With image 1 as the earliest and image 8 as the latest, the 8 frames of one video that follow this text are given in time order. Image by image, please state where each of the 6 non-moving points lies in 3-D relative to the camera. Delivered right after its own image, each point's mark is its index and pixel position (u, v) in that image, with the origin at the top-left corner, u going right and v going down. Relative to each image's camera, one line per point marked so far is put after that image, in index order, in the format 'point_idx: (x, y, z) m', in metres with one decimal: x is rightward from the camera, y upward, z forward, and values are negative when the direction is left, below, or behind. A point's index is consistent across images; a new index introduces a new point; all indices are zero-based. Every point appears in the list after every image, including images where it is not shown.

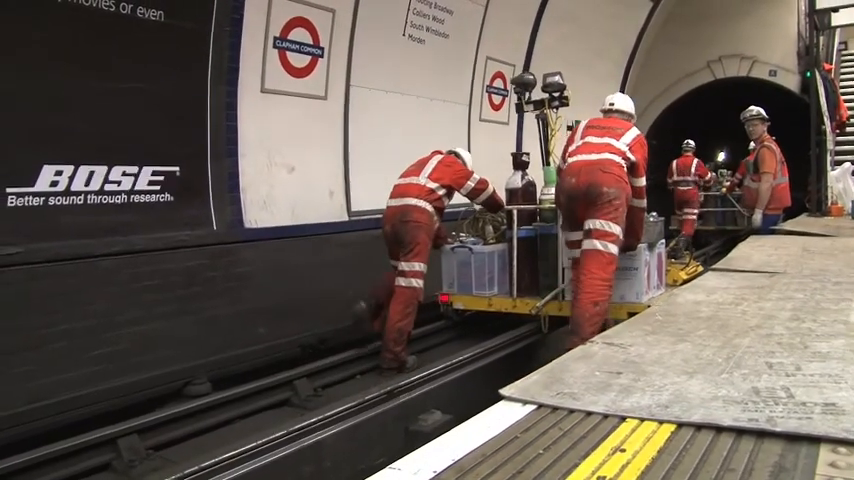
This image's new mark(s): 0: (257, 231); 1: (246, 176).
0: (-1.1, +0.1, +5.7) m
1: (-1.1, +0.4, +5.7) m
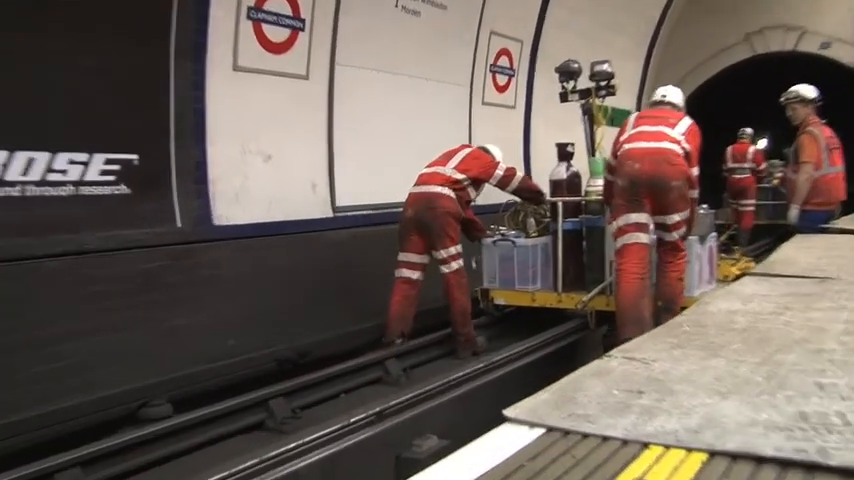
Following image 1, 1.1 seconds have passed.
0: (-1.2, +0.1, +5.0) m
1: (-1.2, +0.5, +5.0) m
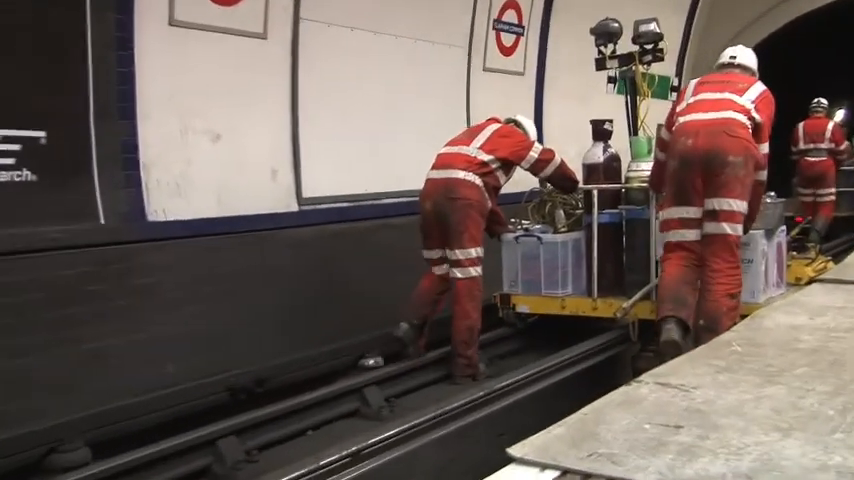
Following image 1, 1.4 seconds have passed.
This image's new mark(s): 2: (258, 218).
0: (-1.3, +0.1, +4.0) m
1: (-1.3, +0.5, +4.0) m
2: (-0.9, +0.1, +4.5) m
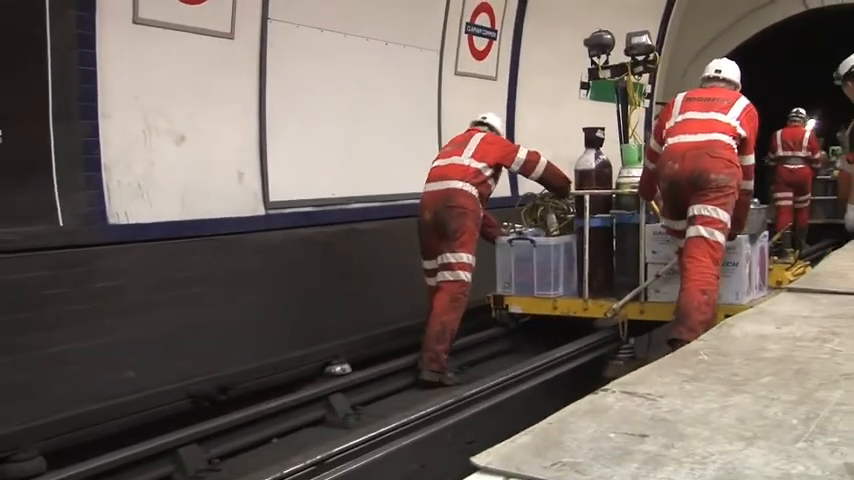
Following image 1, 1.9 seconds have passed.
0: (-1.5, +0.1, +4.0) m
1: (-1.5, +0.4, +3.9) m
2: (-1.1, +0.1, +4.4) m
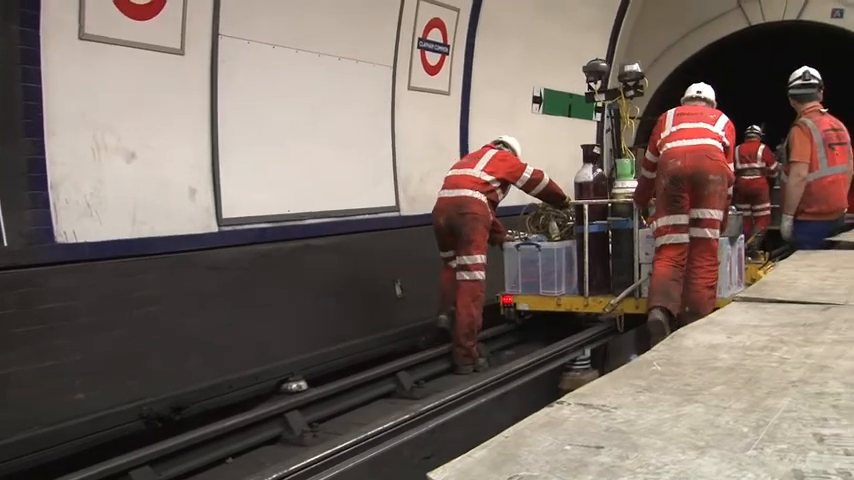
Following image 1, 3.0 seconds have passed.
0: (-1.7, 0.0, +3.9) m
1: (-1.7, +0.3, +3.9) m
2: (-1.3, 0.0, +4.4) m
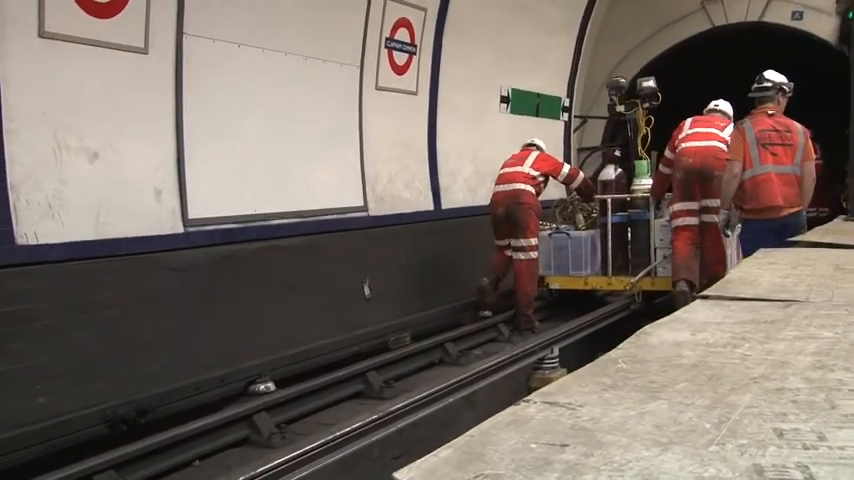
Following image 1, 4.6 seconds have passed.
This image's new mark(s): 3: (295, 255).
0: (-1.8, -0.1, +3.8) m
1: (-1.8, +0.3, +3.8) m
2: (-1.5, 0.0, +4.3) m
3: (-0.8, -0.1, +5.2) m
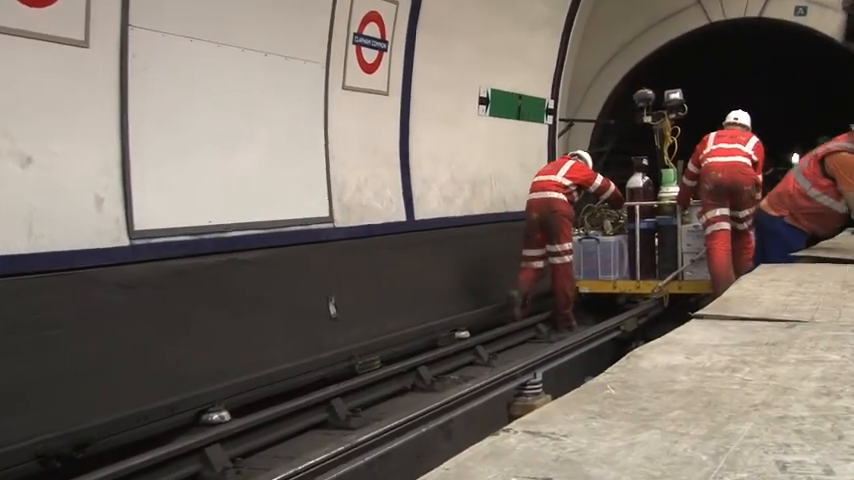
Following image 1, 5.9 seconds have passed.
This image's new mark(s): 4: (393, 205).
0: (-2.0, -0.1, +3.4) m
1: (-2.0, +0.3, +3.4) m
2: (-1.6, -0.1, +3.9) m
3: (-1.0, -0.2, +4.8) m
4: (-0.2, +0.2, +6.0) m
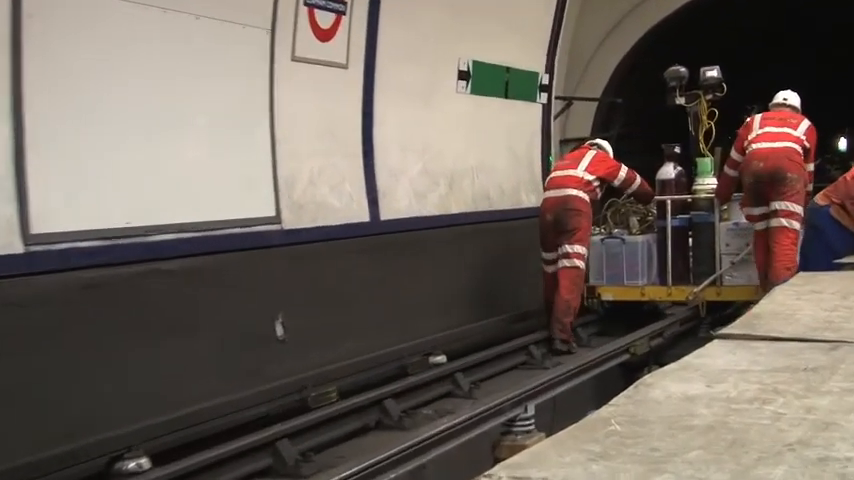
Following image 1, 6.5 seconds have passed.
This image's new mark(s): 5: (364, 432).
0: (-2.1, -0.2, +2.6) m
1: (-2.1, +0.2, +2.6) m
2: (-1.7, -0.1, +3.1) m
3: (-1.1, -0.2, +4.0) m
4: (-0.4, +0.3, +5.3) m
5: (-0.3, -0.9, +4.3) m
